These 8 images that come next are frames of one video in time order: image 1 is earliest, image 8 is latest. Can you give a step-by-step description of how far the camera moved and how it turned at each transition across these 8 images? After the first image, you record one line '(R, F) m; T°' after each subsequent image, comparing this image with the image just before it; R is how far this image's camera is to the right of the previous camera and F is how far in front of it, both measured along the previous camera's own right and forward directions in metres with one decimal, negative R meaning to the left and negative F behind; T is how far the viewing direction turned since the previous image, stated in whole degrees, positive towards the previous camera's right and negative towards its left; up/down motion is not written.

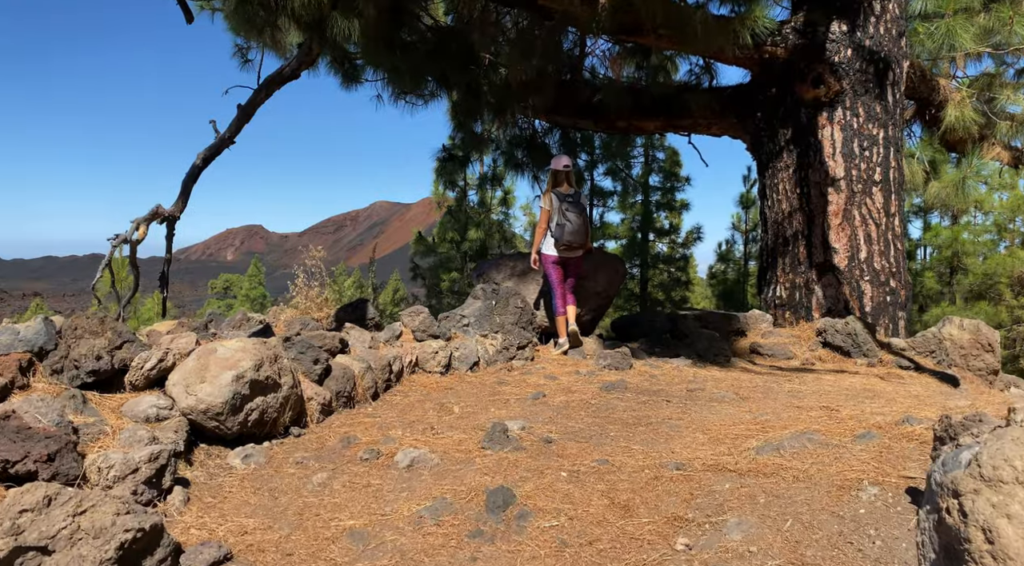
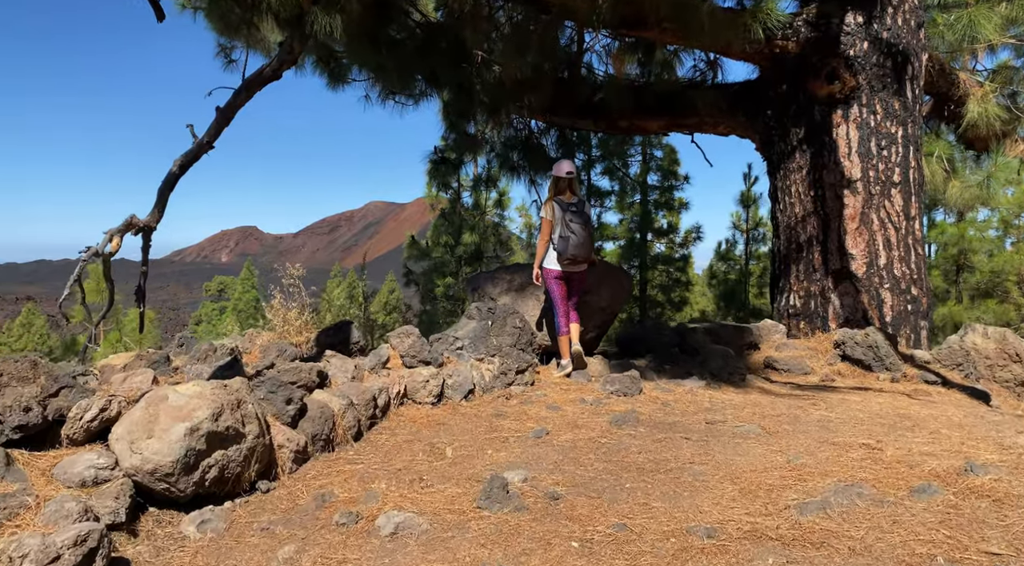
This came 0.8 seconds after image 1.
(0.0, +0.4) m; 0°
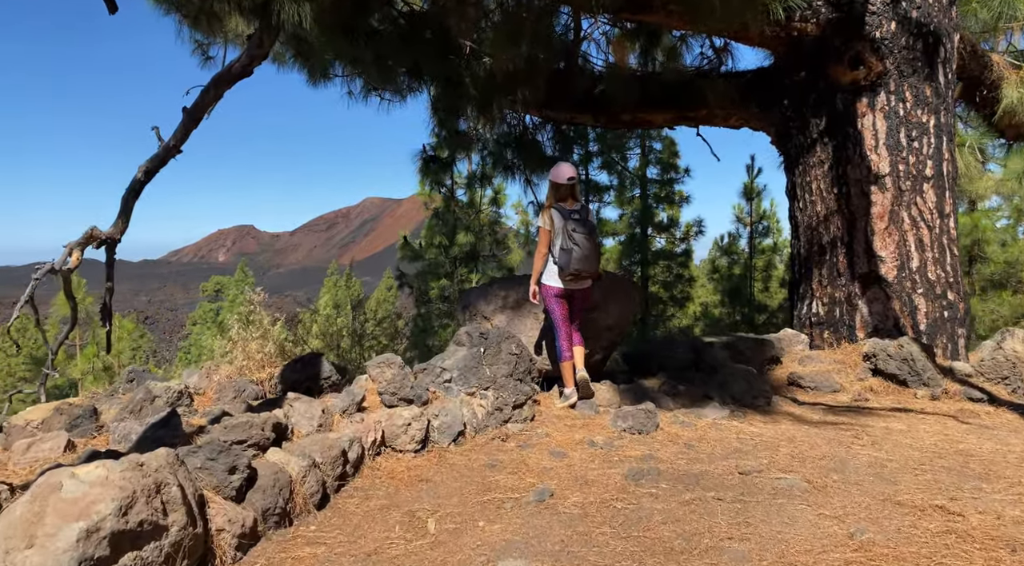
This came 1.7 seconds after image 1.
(0.0, +0.6) m; 0°
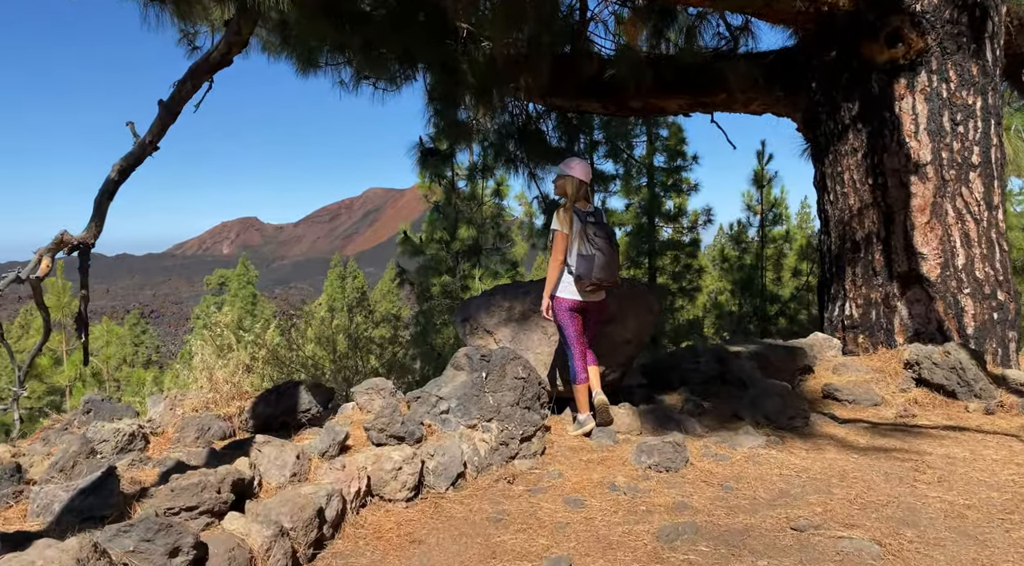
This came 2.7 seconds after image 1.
(0.0, +0.5) m; 0°
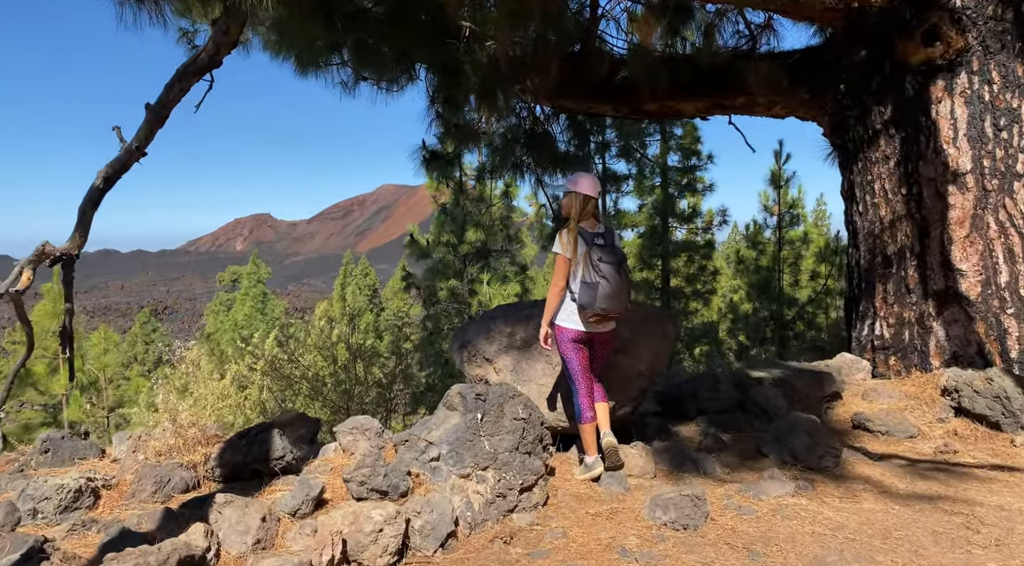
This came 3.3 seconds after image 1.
(+0.1, +0.3) m; -1°
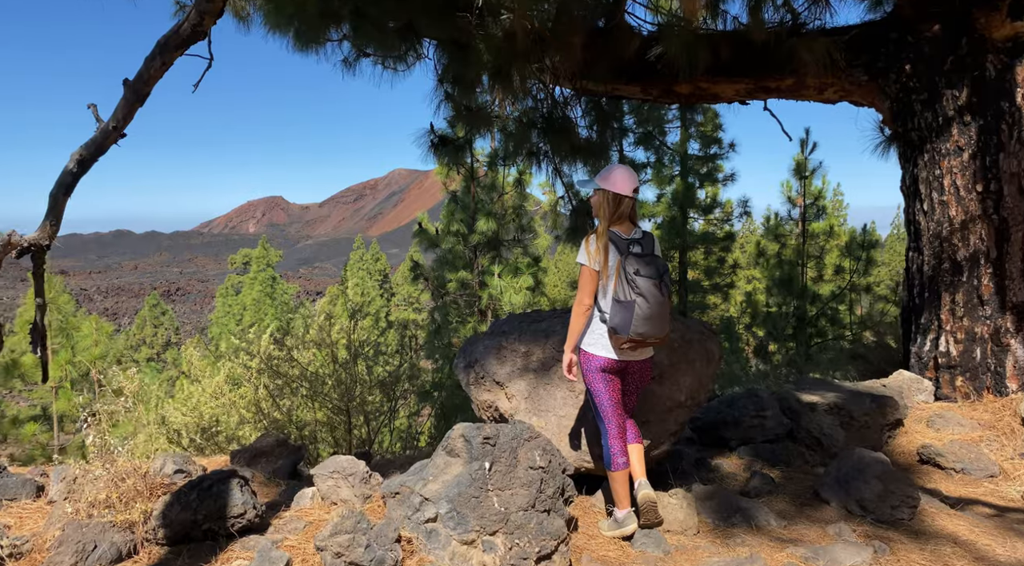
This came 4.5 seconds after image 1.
(0.0, +0.6) m; -1°
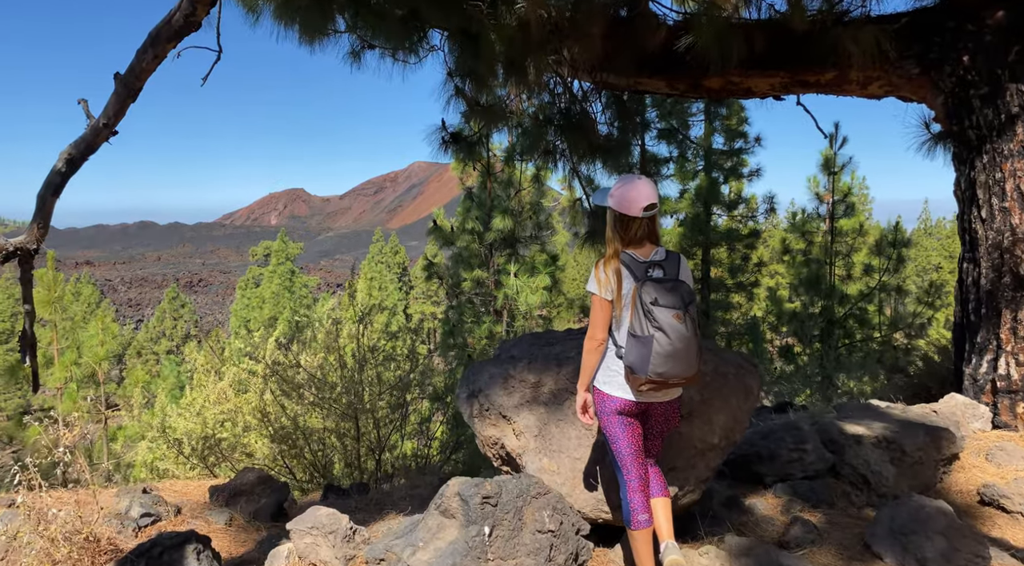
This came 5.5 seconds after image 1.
(0.0, +0.4) m; -2°
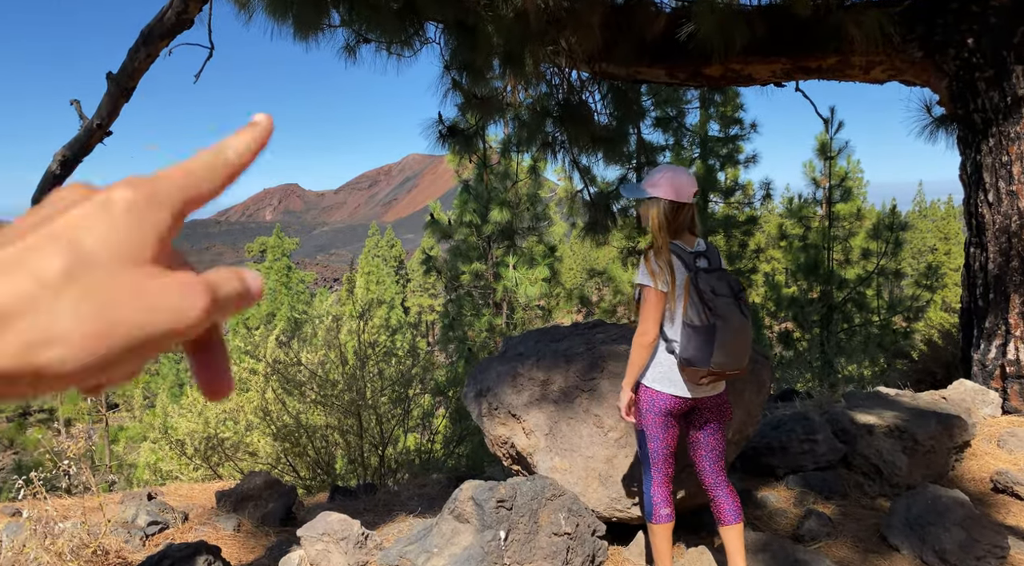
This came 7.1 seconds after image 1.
(0.0, +0.1) m; 0°
